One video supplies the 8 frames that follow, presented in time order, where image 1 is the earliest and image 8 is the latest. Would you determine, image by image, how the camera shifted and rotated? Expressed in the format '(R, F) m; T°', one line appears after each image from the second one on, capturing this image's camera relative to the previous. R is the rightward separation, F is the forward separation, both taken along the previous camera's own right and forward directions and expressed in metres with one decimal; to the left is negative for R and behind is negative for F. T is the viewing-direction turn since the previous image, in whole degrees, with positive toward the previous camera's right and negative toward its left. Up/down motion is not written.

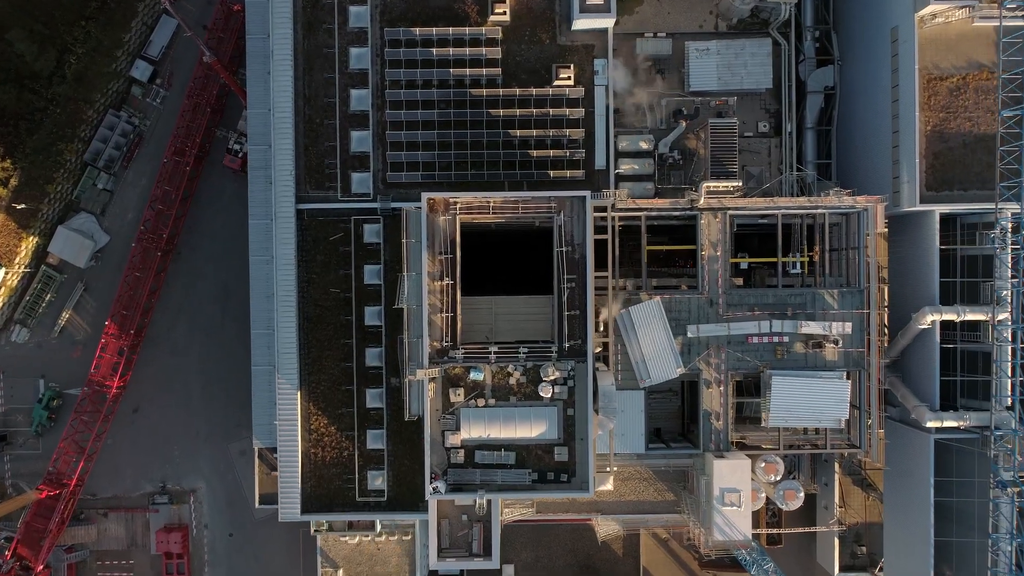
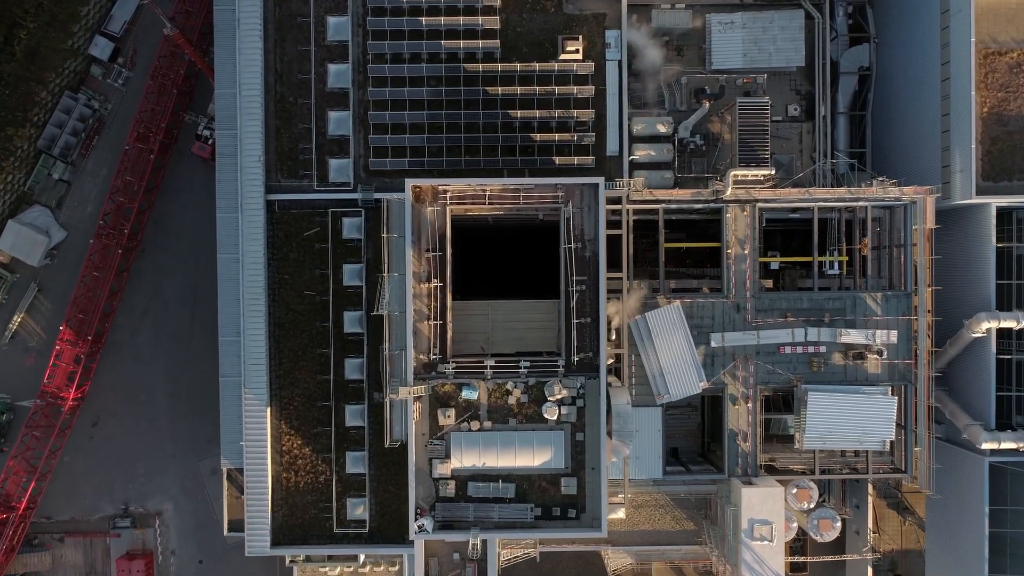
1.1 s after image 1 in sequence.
(0.0, +4.3) m; 0°
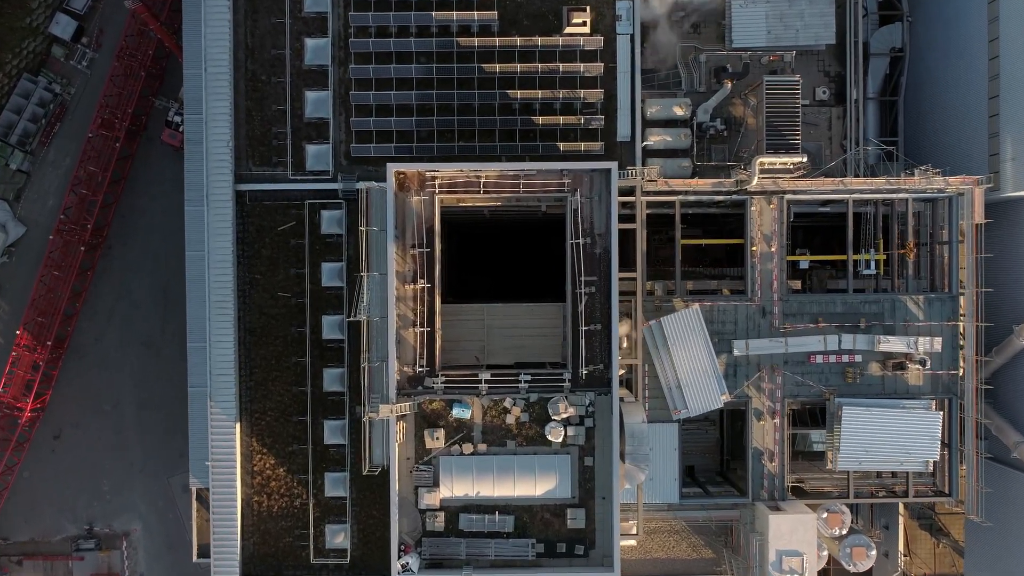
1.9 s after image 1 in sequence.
(0.0, +3.4) m; 0°
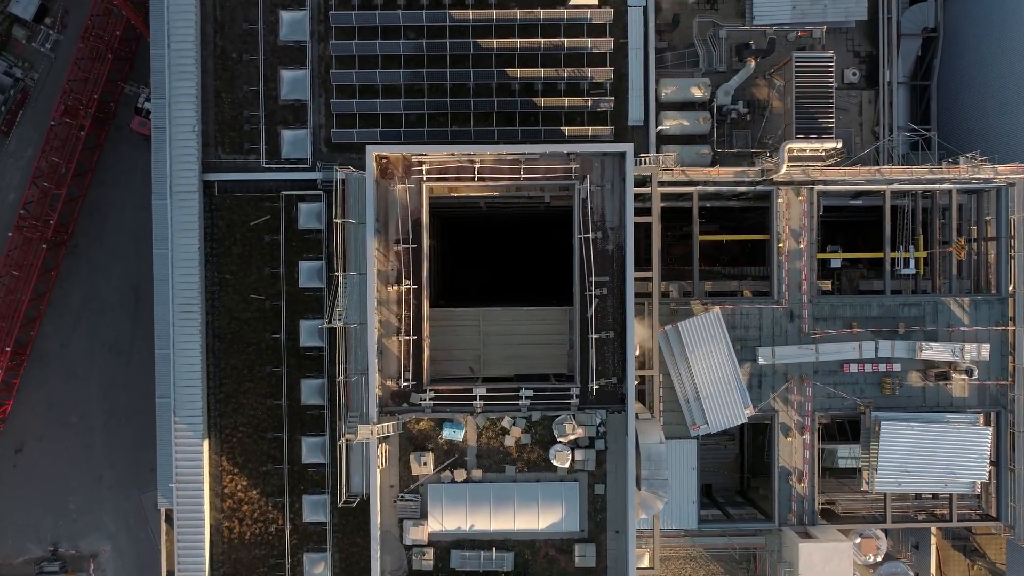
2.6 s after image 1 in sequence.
(0.0, +2.9) m; 0°
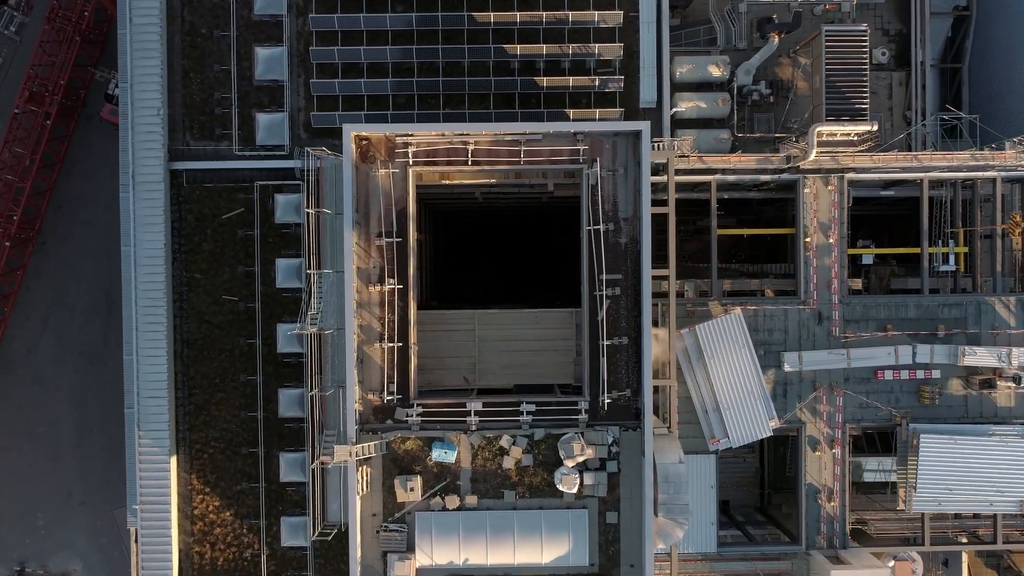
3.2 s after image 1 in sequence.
(0.0, +2.4) m; 0°
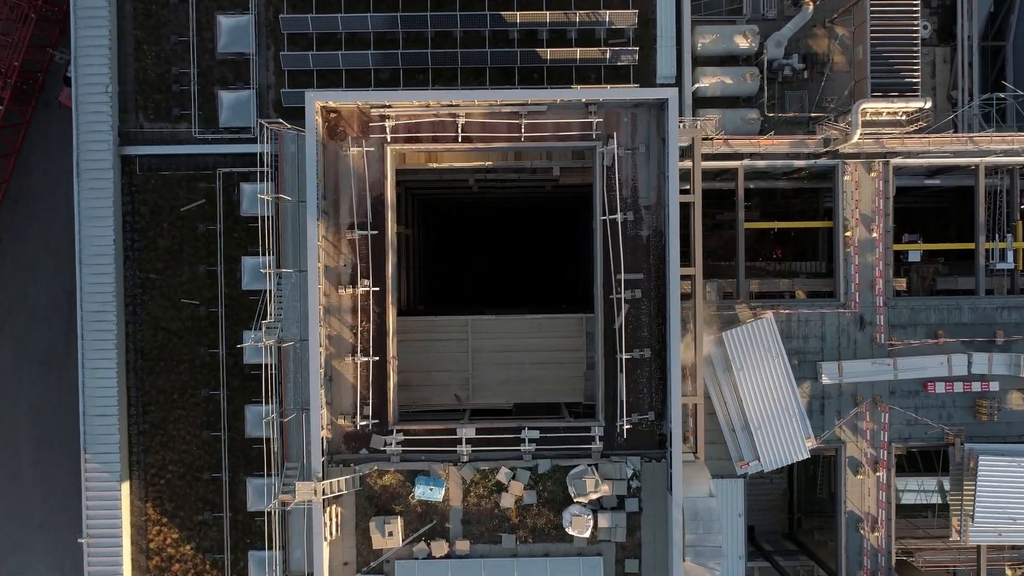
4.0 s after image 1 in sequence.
(0.0, +2.8) m; 0°
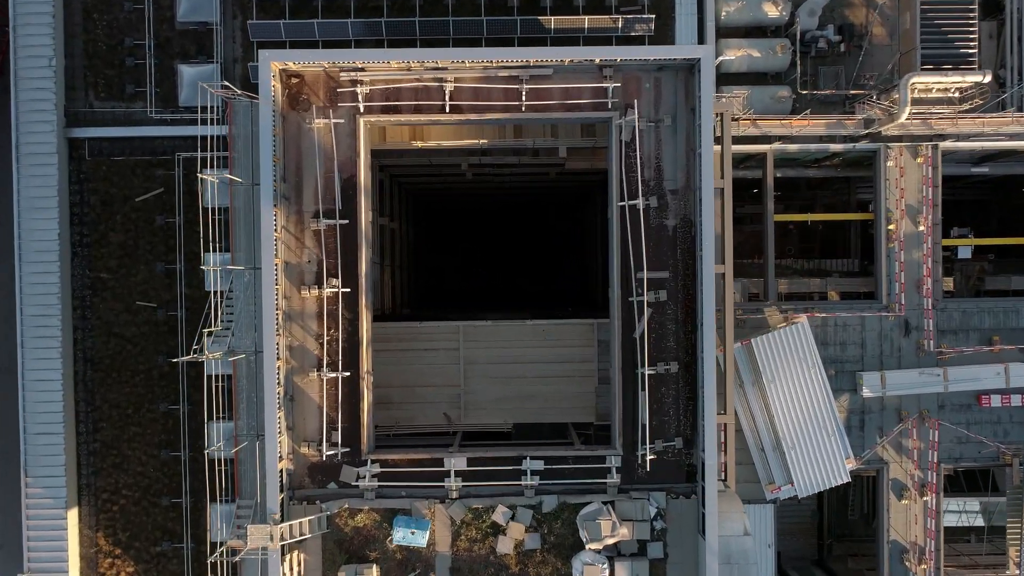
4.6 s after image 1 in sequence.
(0.0, +2.3) m; 0°
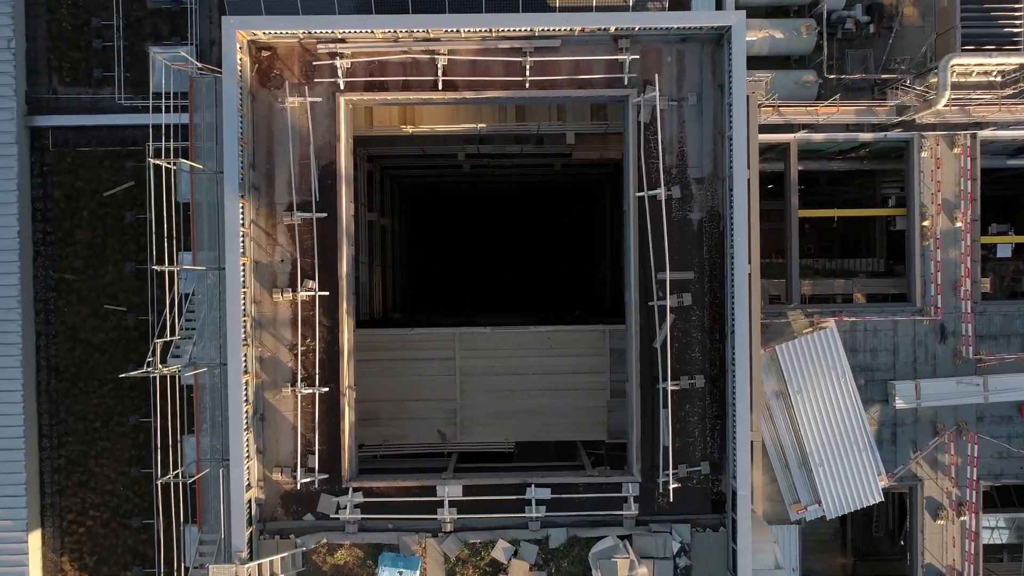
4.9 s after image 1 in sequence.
(0.0, +1.4) m; 0°
